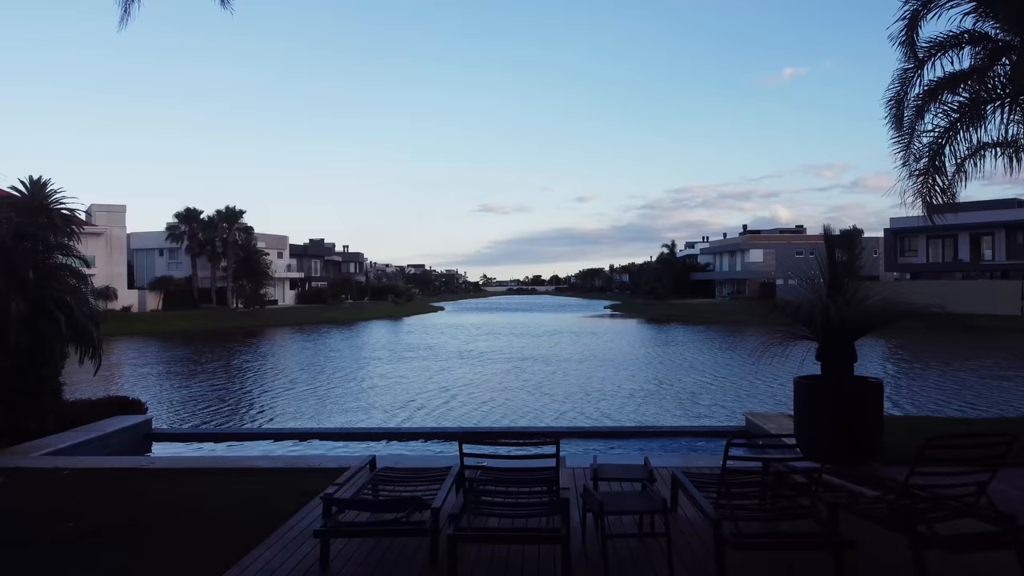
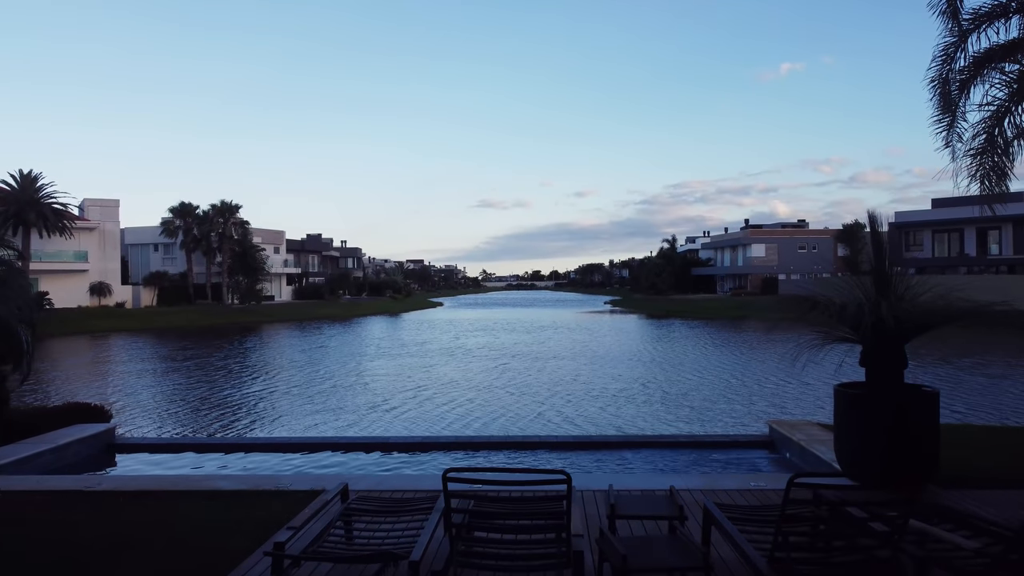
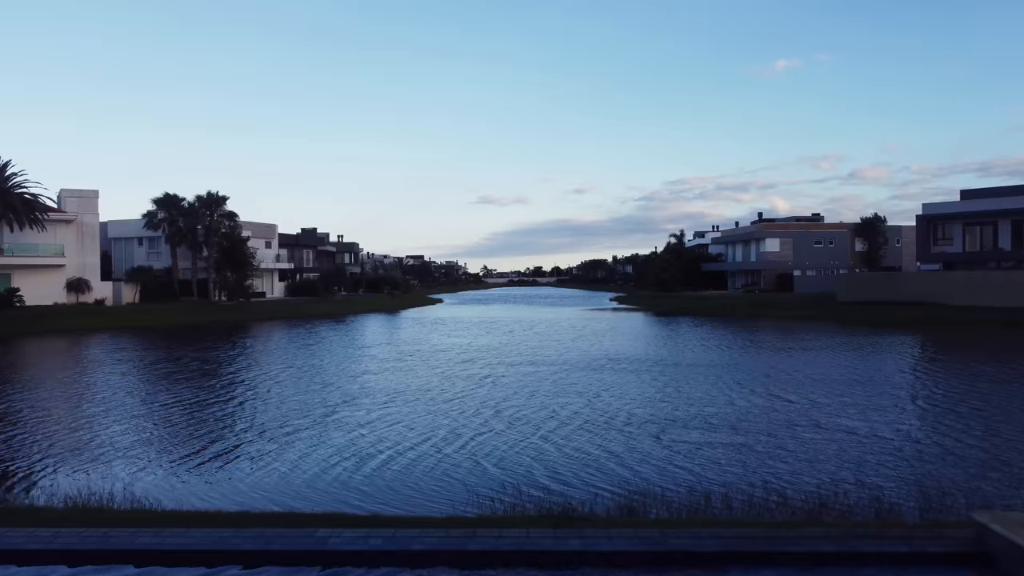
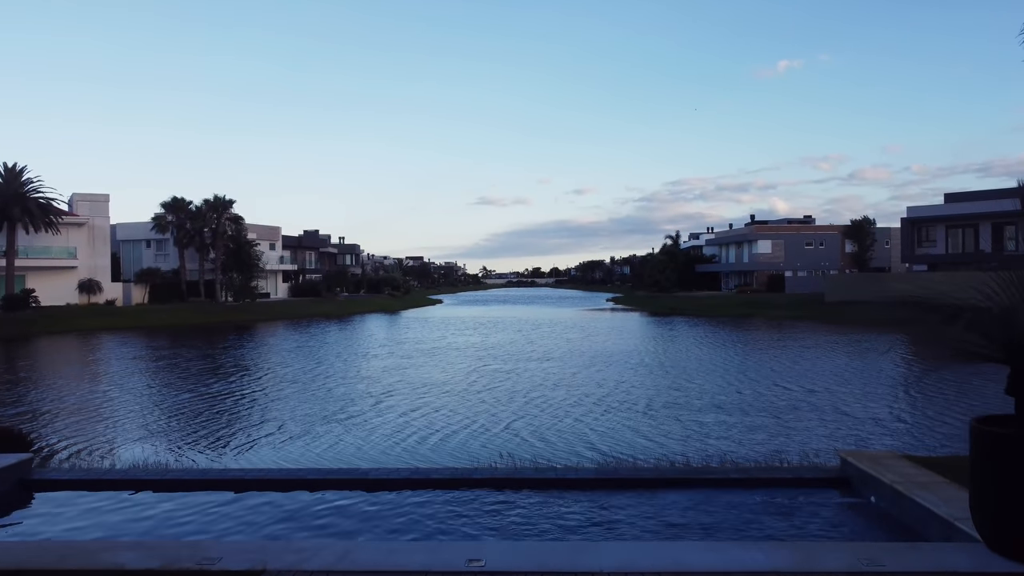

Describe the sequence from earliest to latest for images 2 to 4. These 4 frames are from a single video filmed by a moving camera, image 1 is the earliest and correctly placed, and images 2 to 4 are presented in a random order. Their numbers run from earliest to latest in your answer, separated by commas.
2, 4, 3
